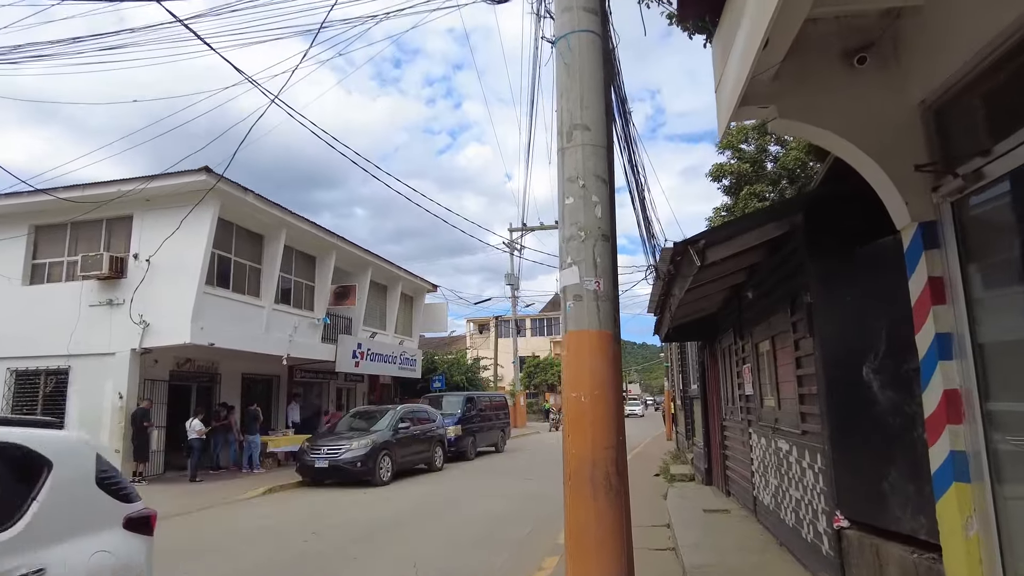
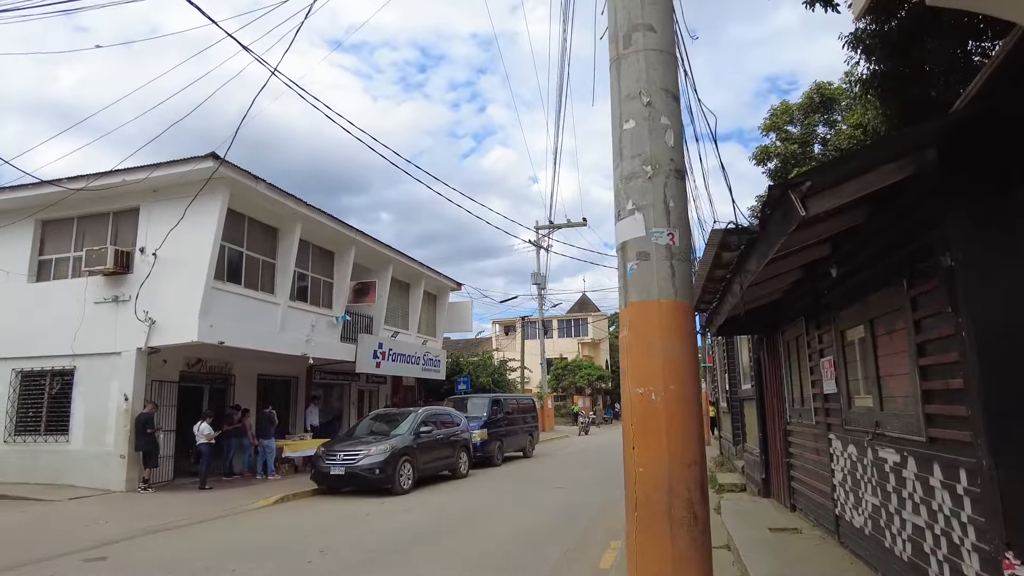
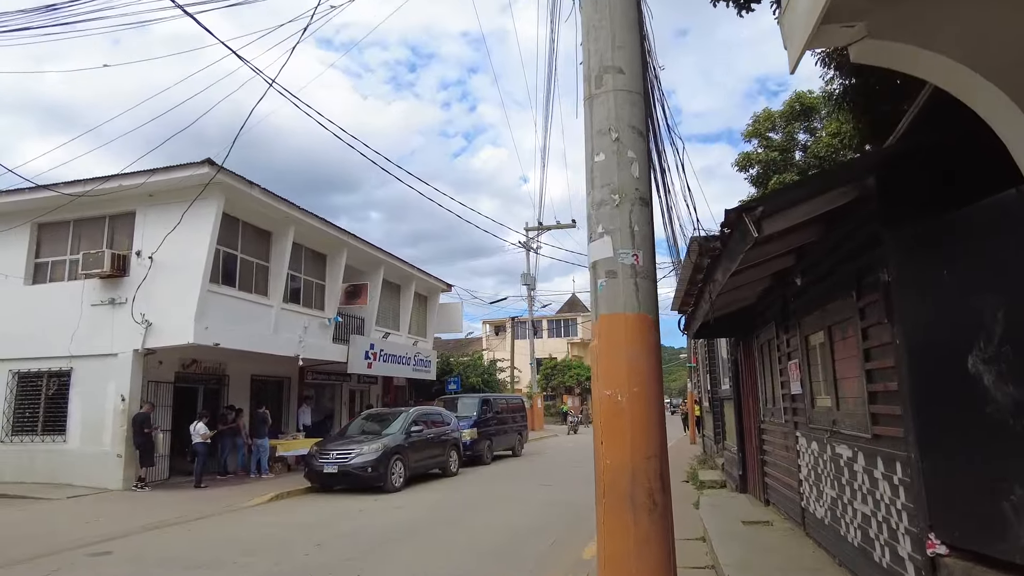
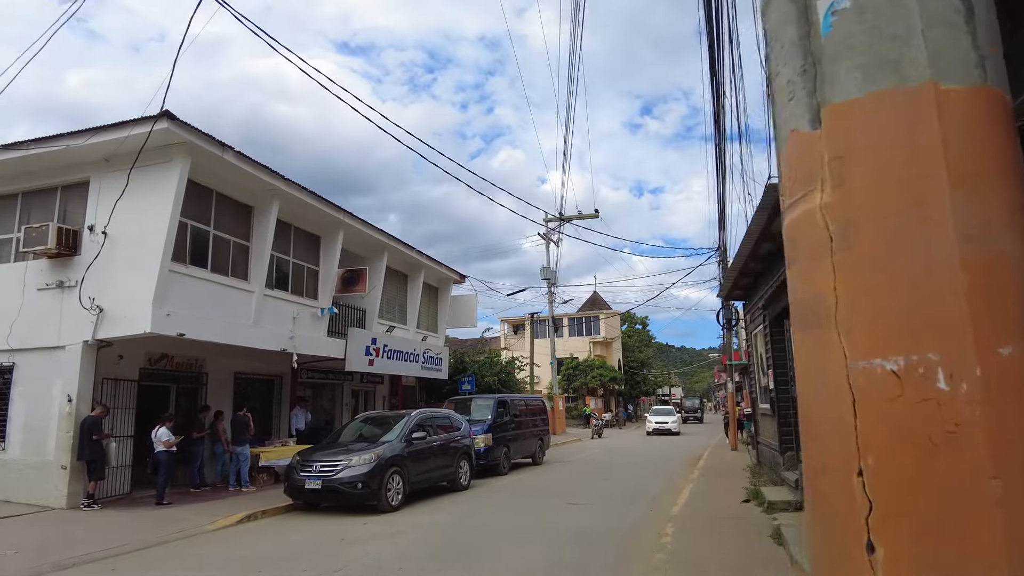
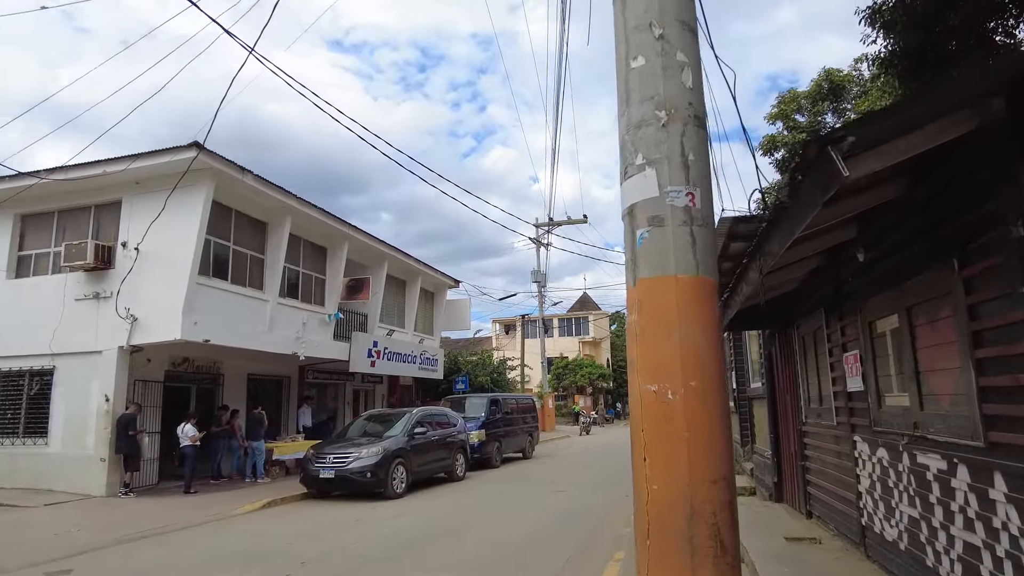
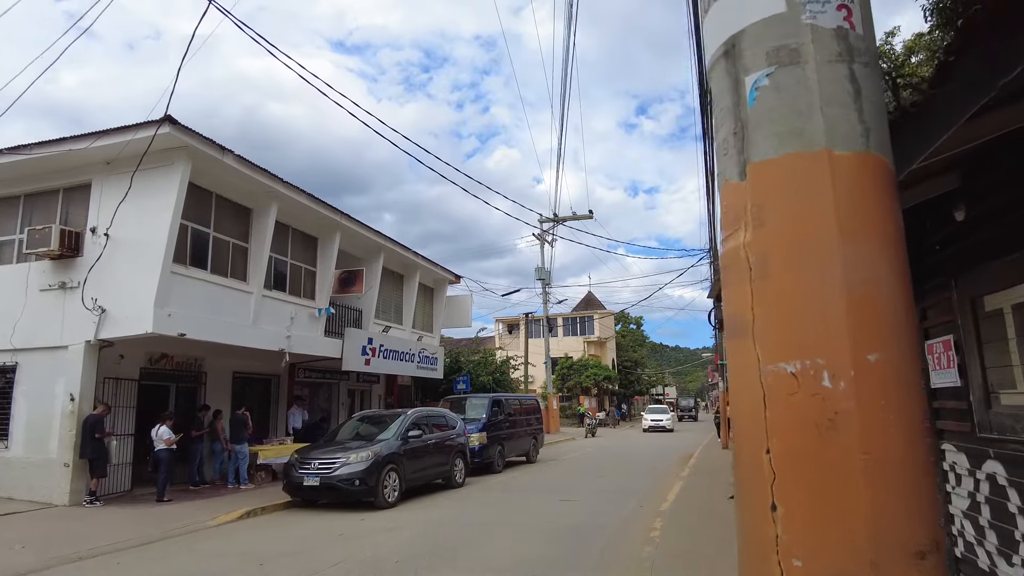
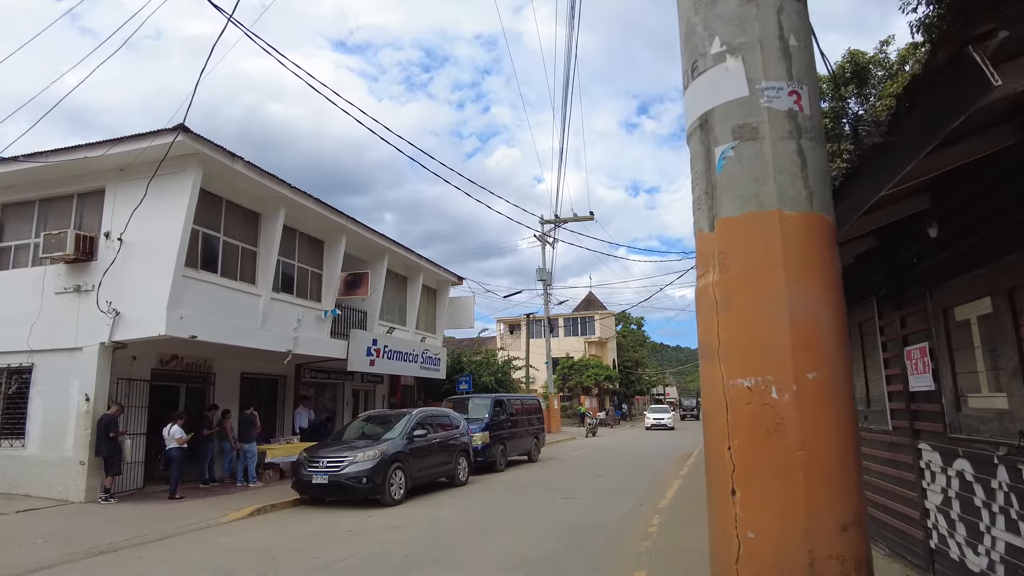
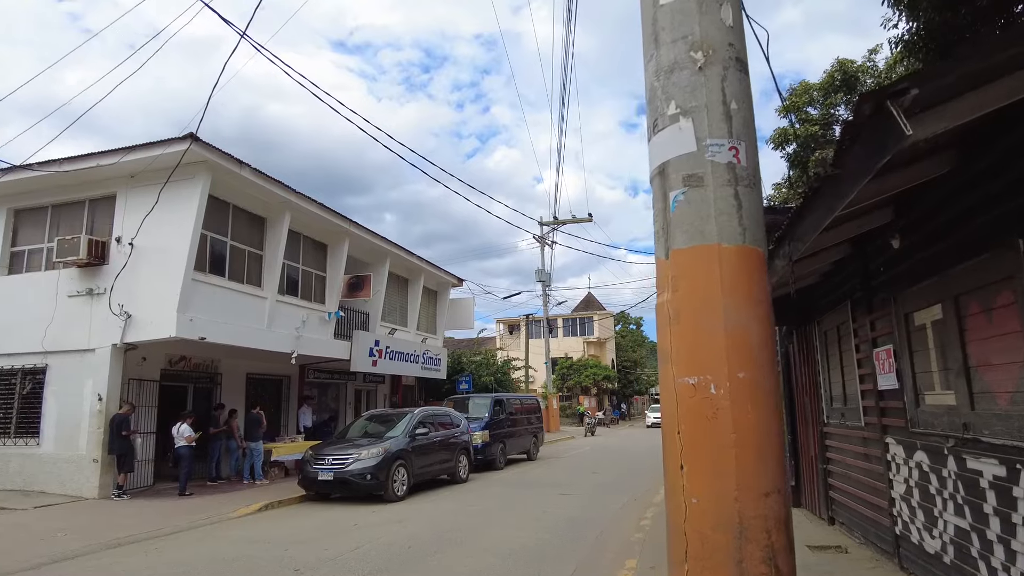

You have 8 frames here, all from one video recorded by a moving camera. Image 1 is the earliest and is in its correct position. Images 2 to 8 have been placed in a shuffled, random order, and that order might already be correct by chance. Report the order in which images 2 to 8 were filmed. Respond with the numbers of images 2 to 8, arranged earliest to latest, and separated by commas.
3, 2, 5, 8, 7, 6, 4
